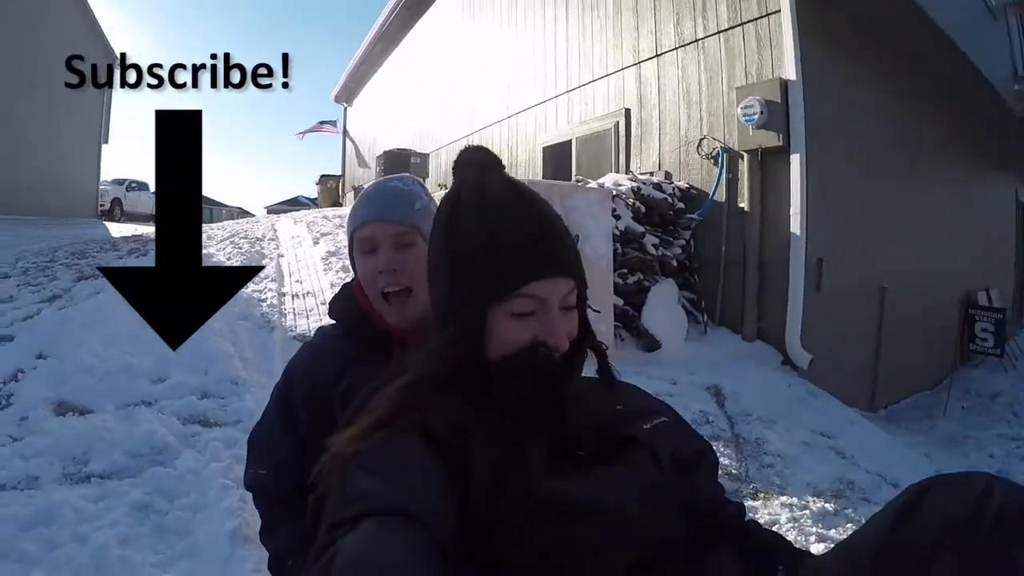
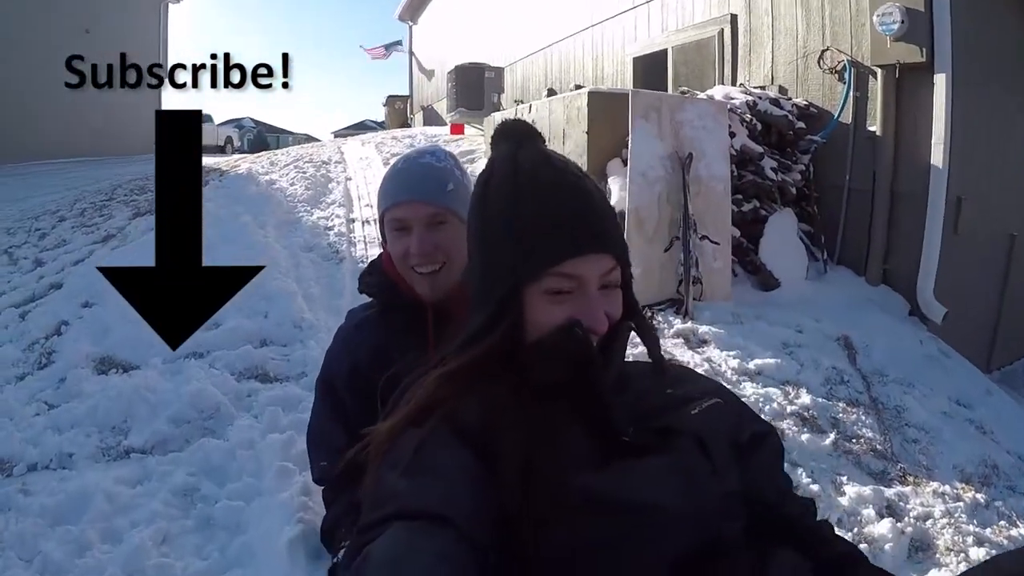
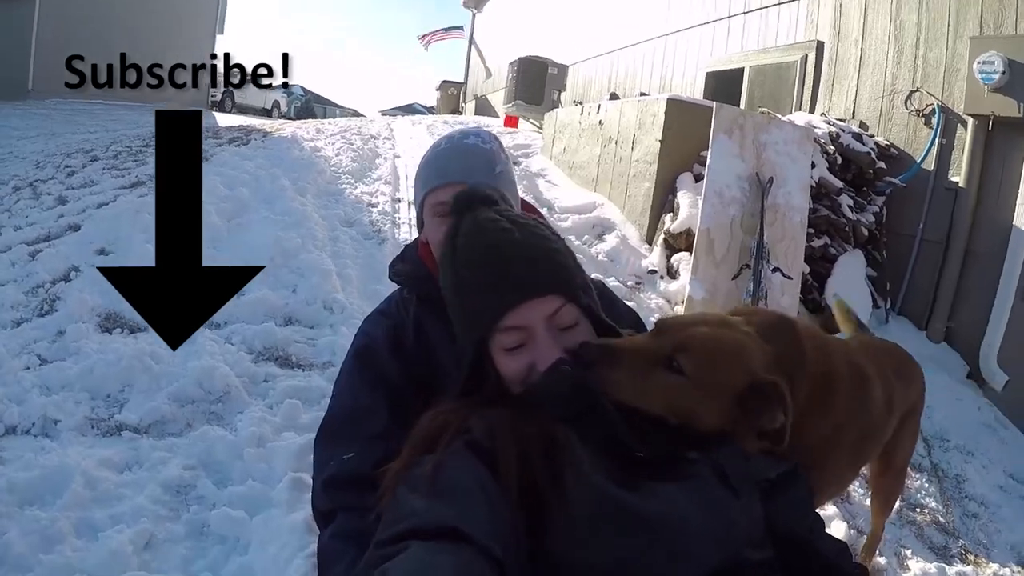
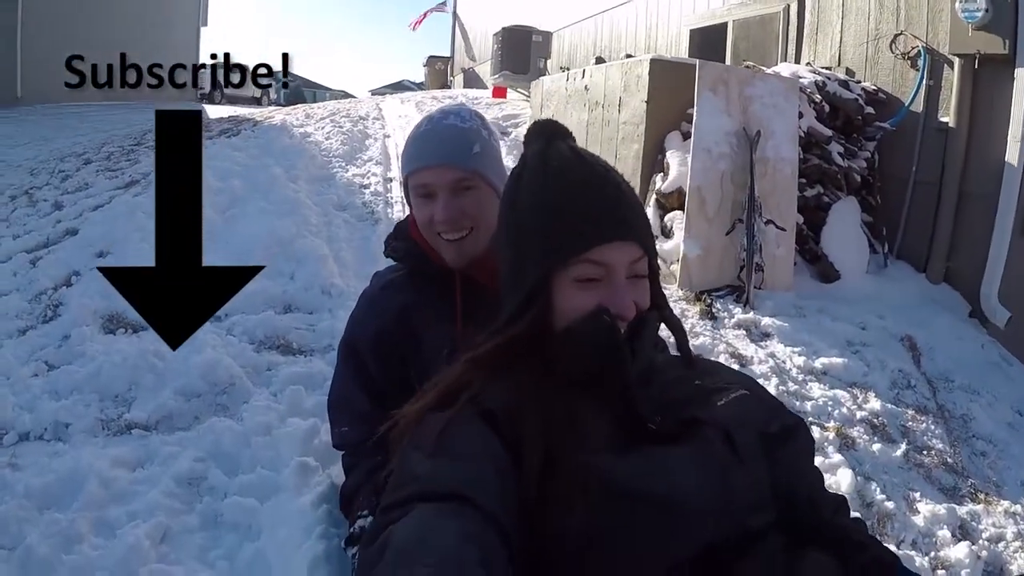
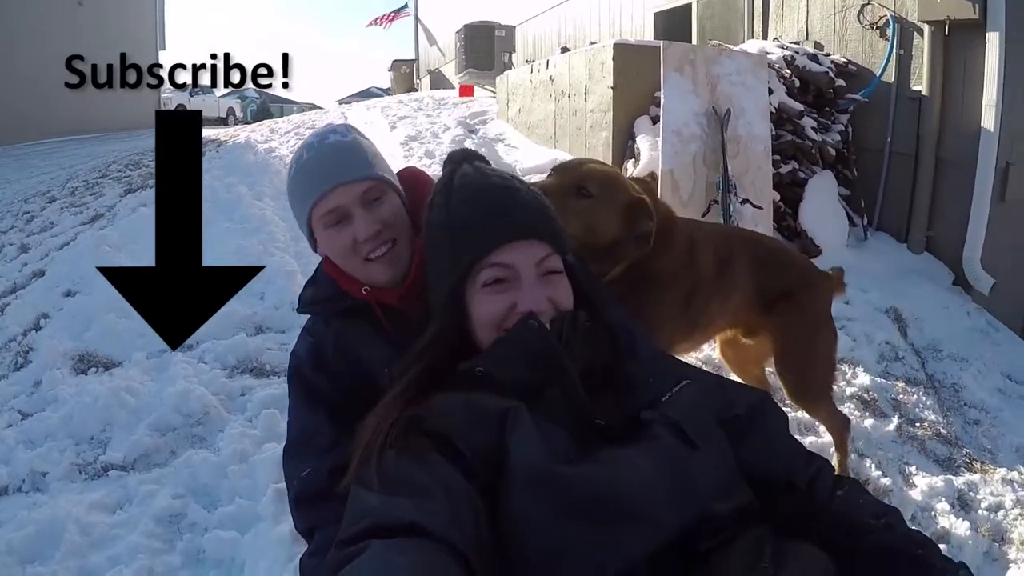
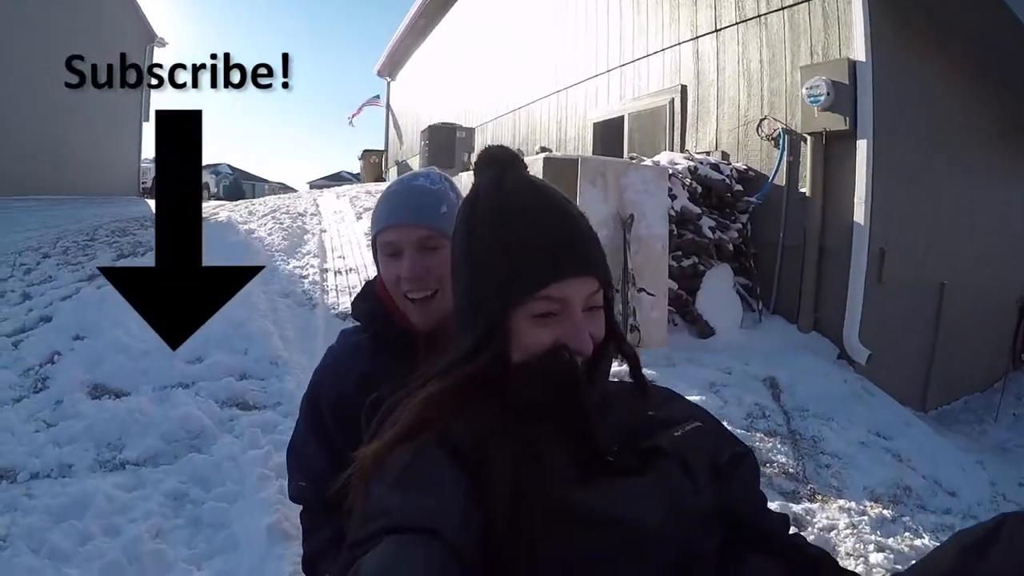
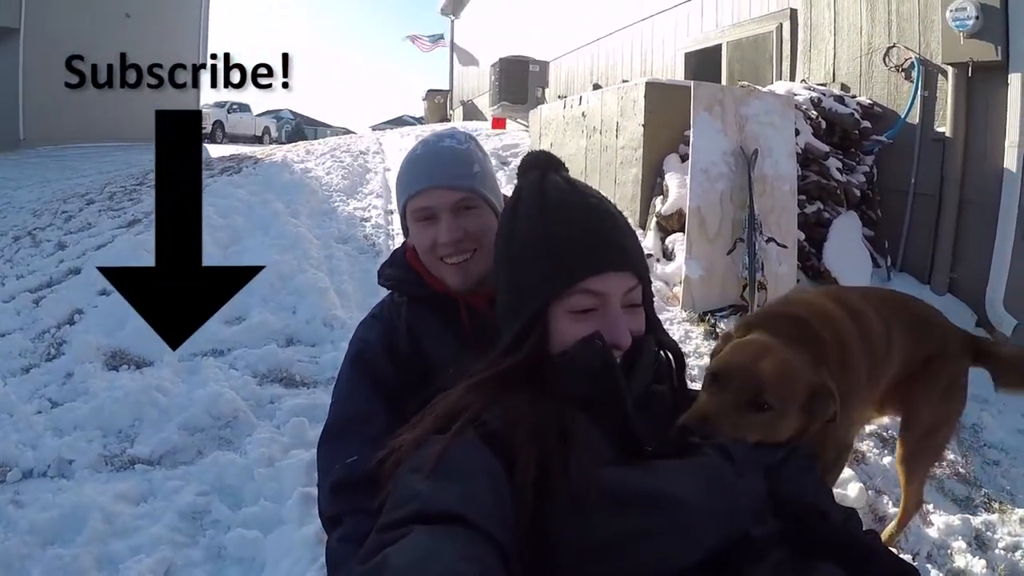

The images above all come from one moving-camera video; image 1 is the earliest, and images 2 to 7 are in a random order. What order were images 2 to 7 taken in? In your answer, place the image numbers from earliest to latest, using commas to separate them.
6, 2, 4, 7, 3, 5
